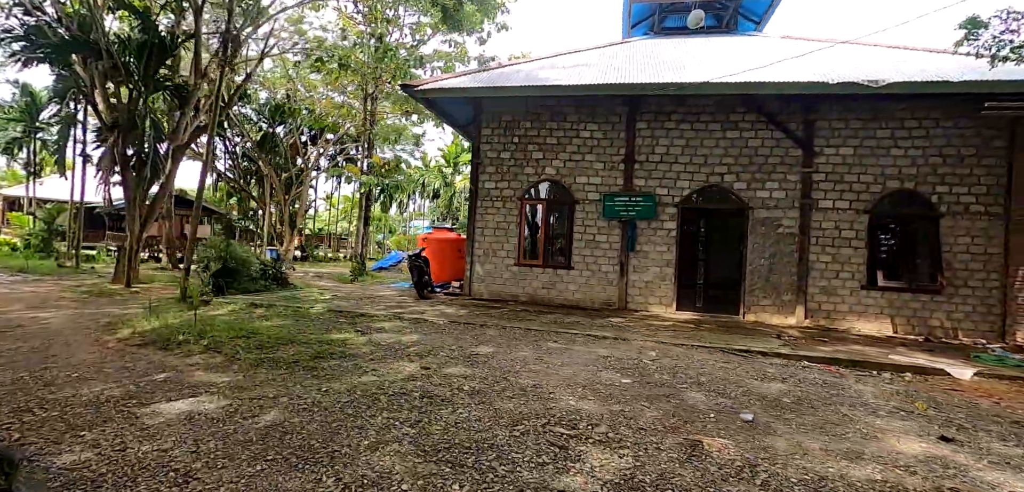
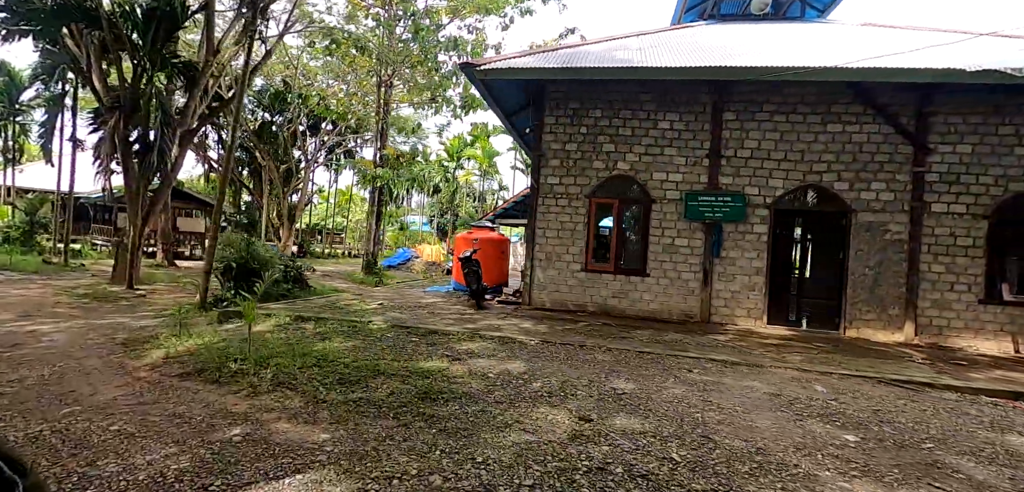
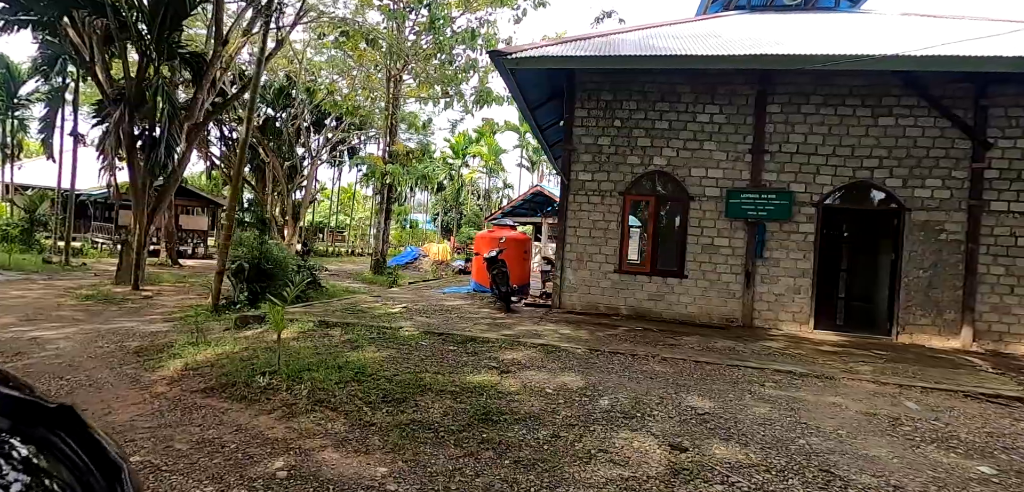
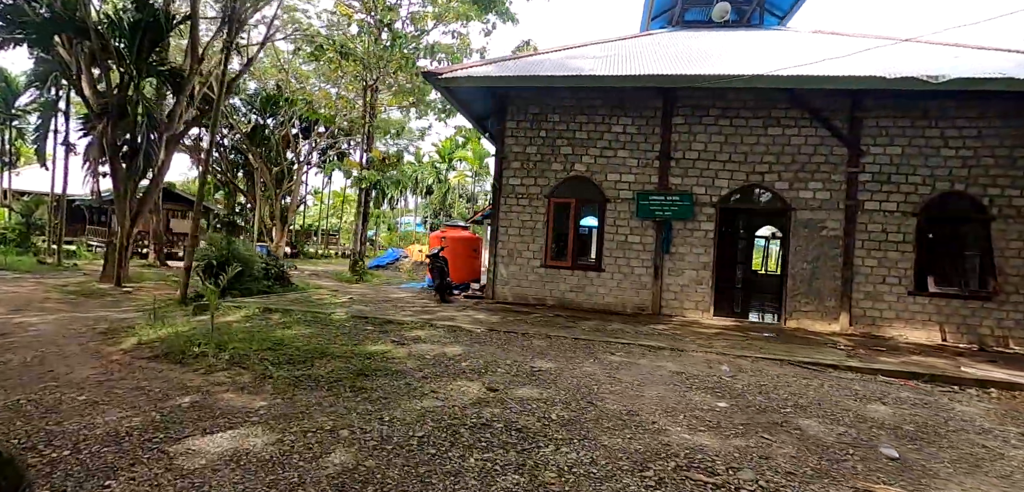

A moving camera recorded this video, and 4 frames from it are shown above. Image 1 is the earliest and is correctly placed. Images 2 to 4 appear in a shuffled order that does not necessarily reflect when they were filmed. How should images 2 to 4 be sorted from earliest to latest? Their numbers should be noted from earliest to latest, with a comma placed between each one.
4, 2, 3
